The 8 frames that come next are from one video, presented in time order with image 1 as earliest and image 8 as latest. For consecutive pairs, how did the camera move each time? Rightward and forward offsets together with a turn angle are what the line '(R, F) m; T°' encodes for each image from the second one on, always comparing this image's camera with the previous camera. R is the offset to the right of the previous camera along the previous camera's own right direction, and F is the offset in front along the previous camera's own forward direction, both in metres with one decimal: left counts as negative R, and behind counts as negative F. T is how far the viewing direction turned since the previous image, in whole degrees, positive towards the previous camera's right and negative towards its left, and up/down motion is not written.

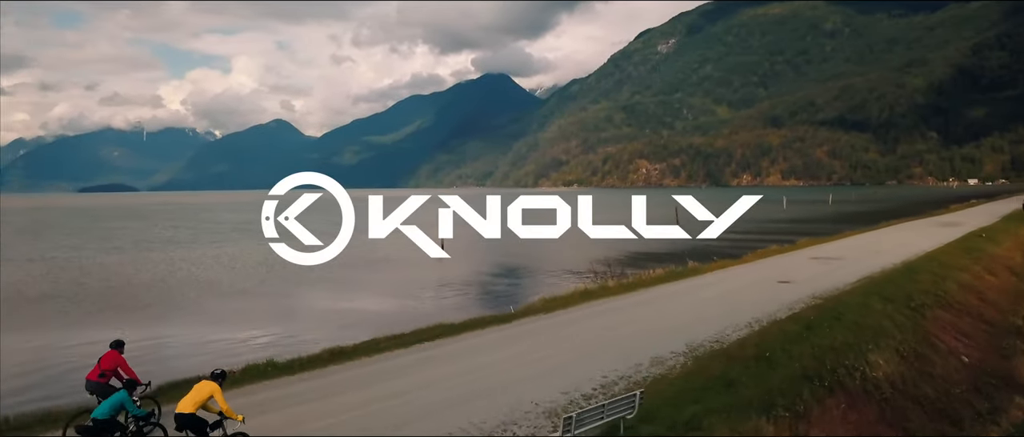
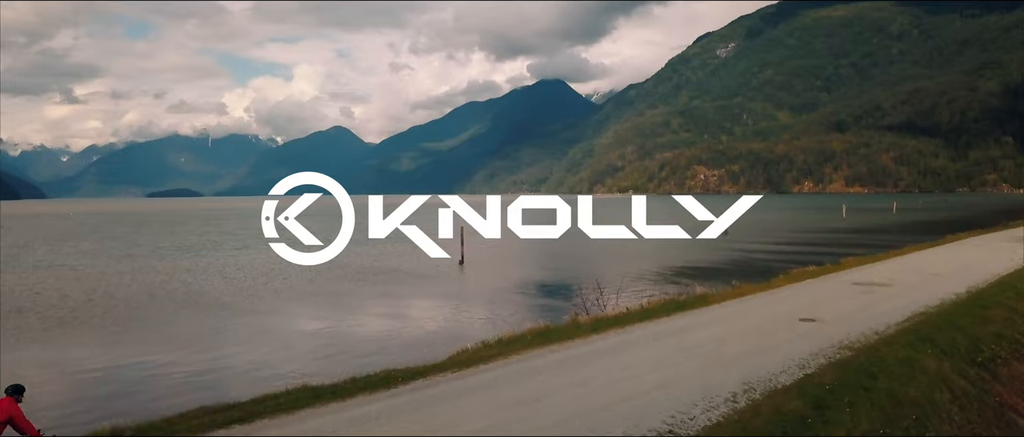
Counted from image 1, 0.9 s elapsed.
(+2.9, +5.8) m; -4°
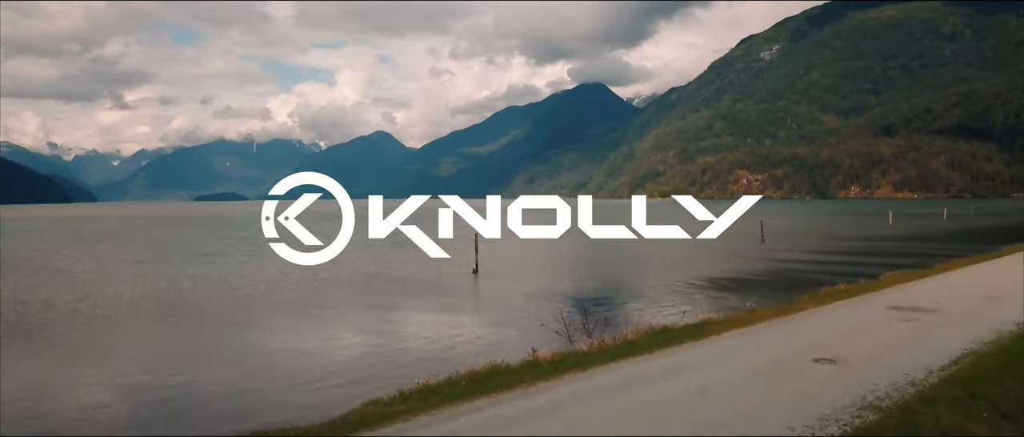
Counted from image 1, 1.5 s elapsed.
(+2.1, +4.1) m; -3°
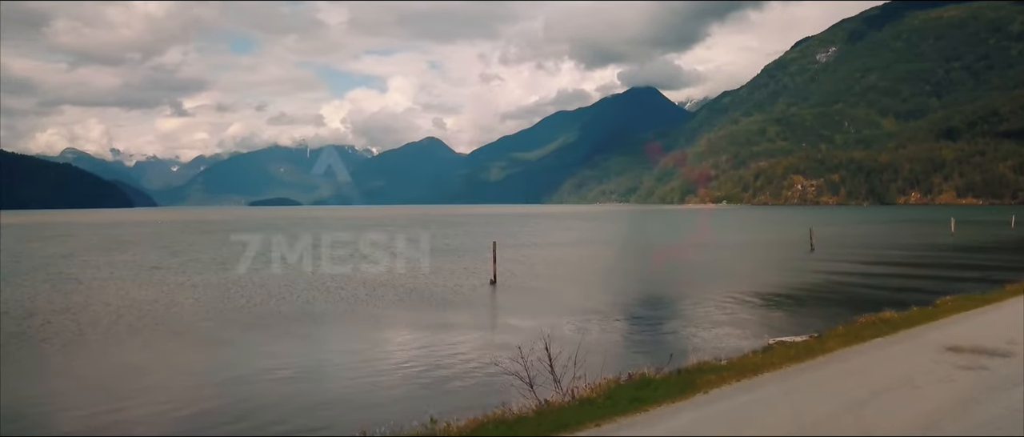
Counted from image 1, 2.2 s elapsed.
(+2.4, +4.9) m; -4°
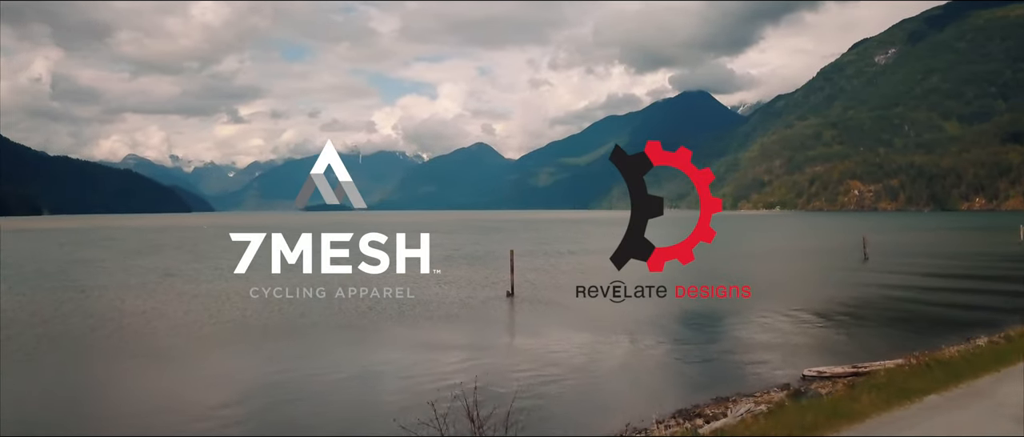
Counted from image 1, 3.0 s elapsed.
(+2.3, +4.9) m; -4°
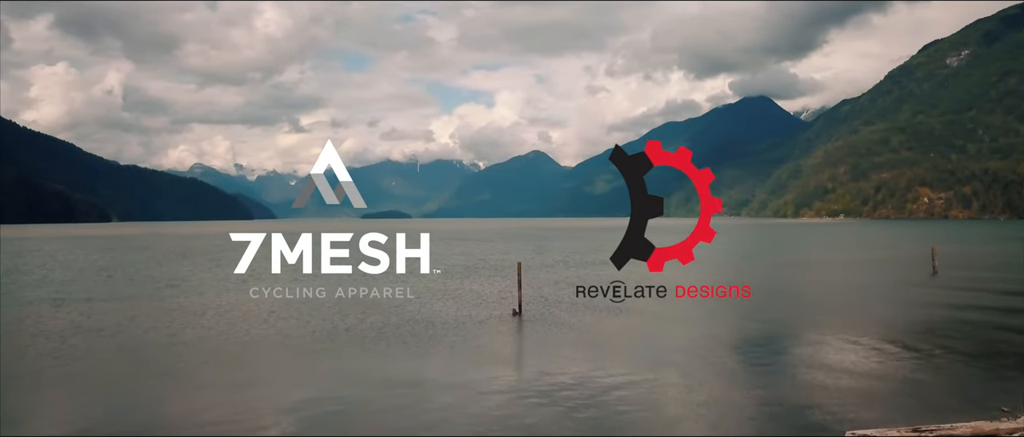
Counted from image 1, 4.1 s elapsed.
(+3.3, +7.2) m; -4°
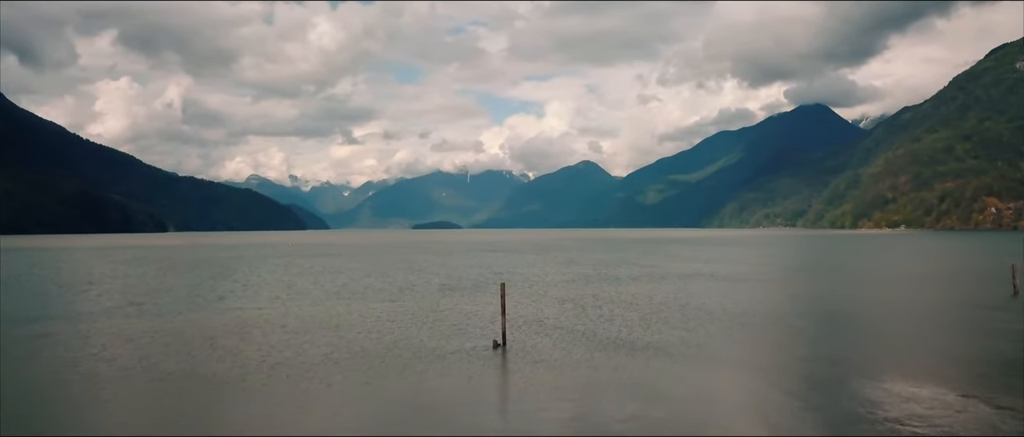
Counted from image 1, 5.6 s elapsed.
(+3.8, +9.2) m; -4°
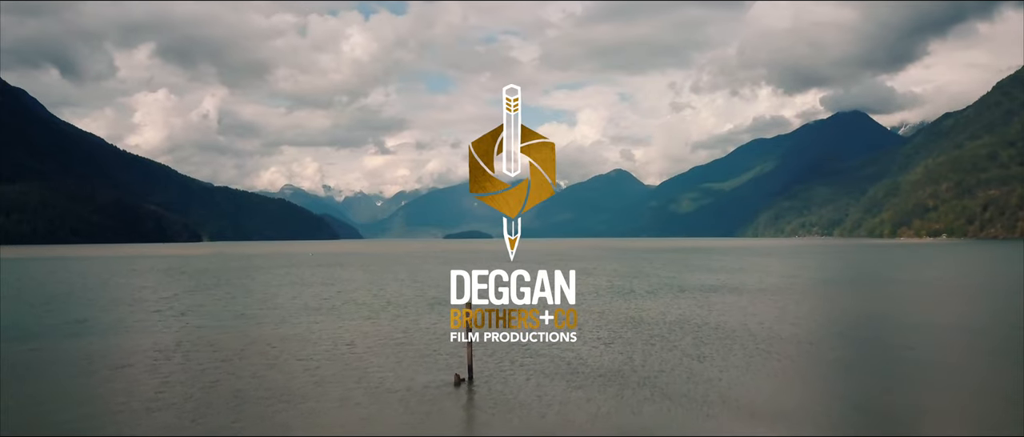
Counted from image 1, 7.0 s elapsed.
(+2.9, +8.0) m; -2°
